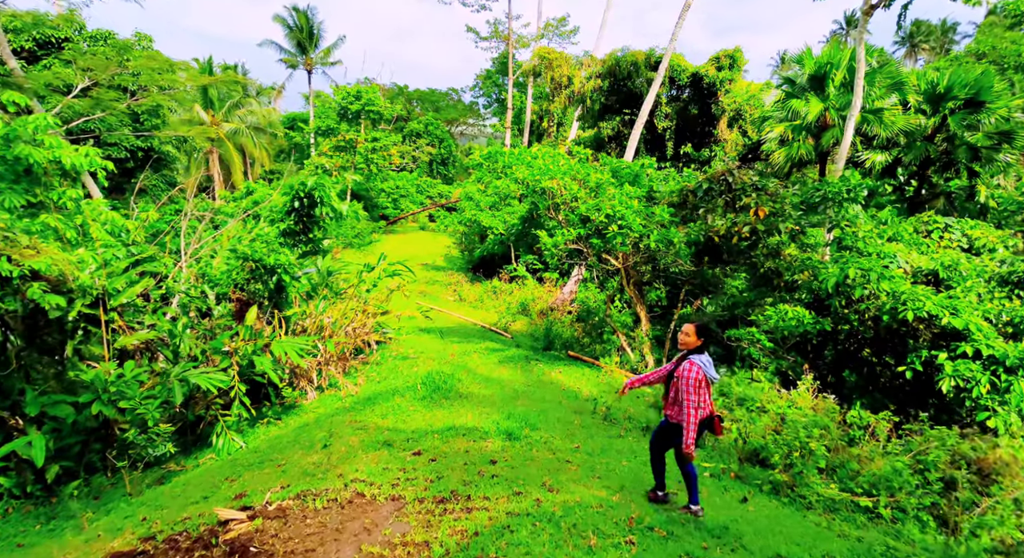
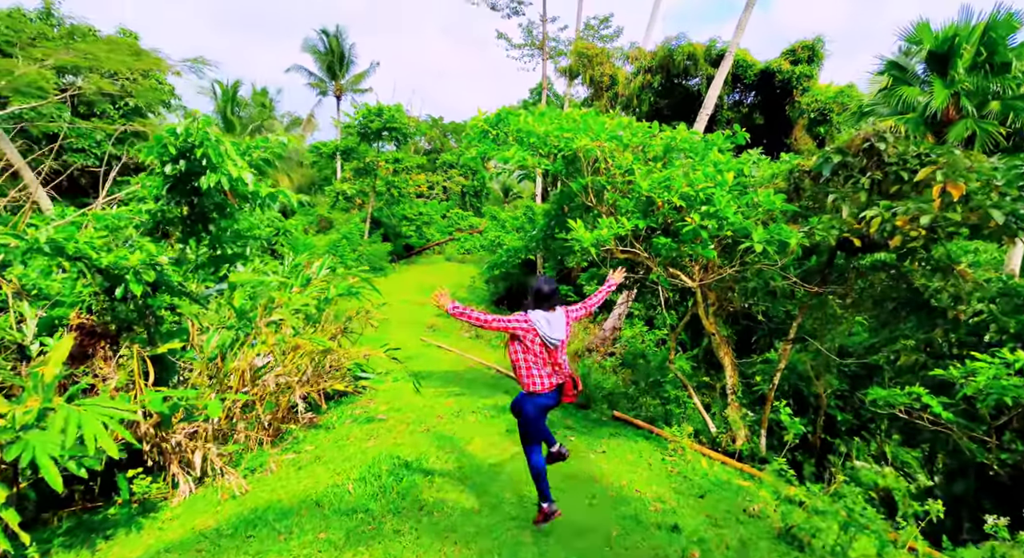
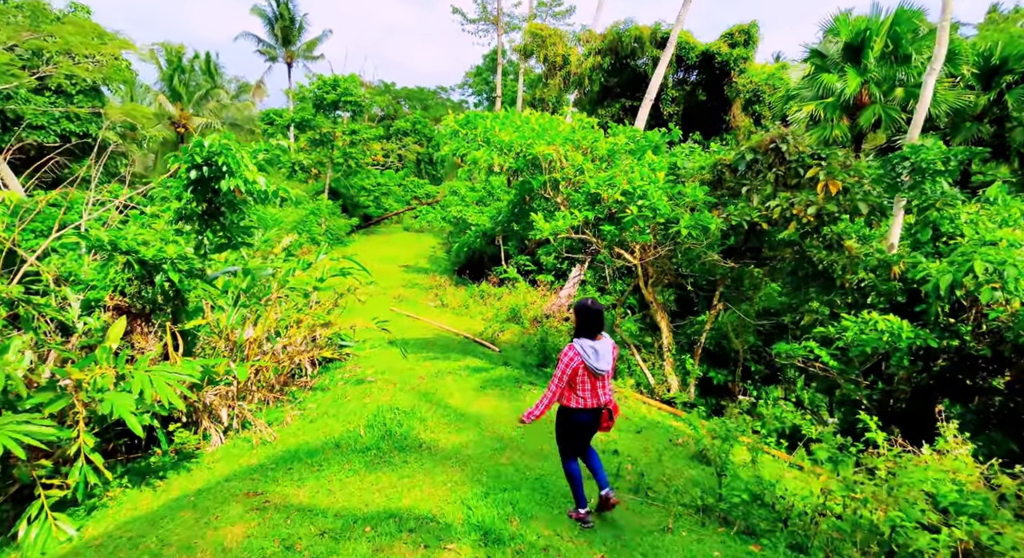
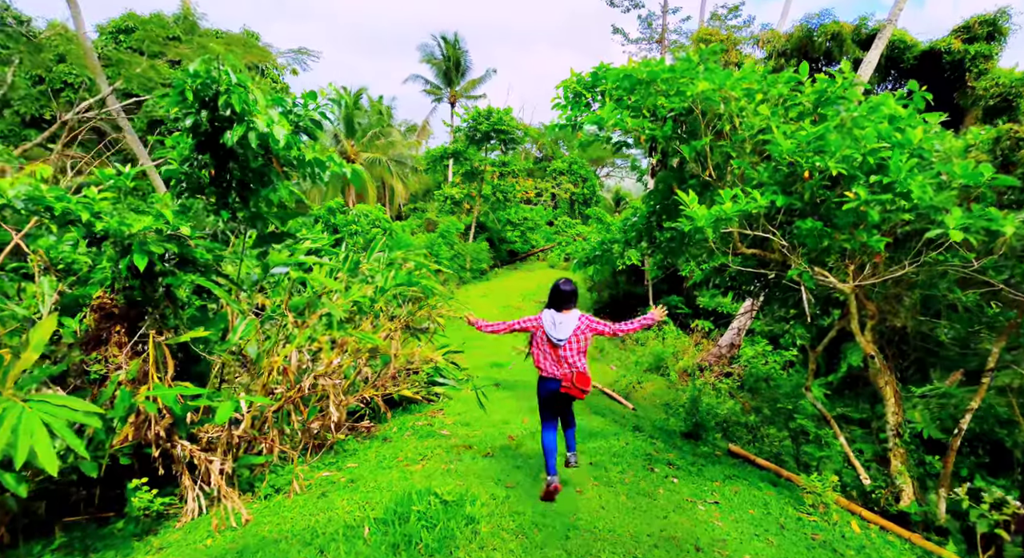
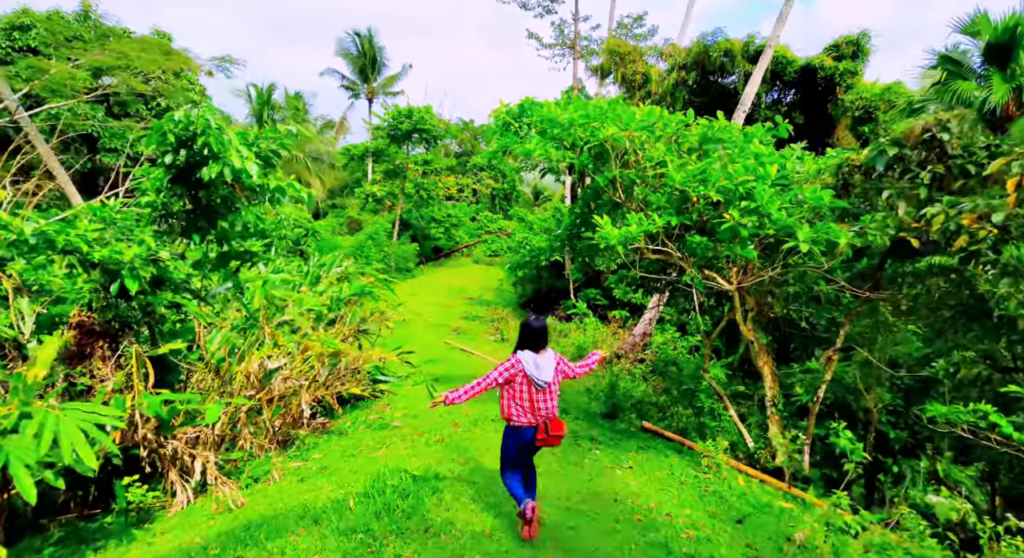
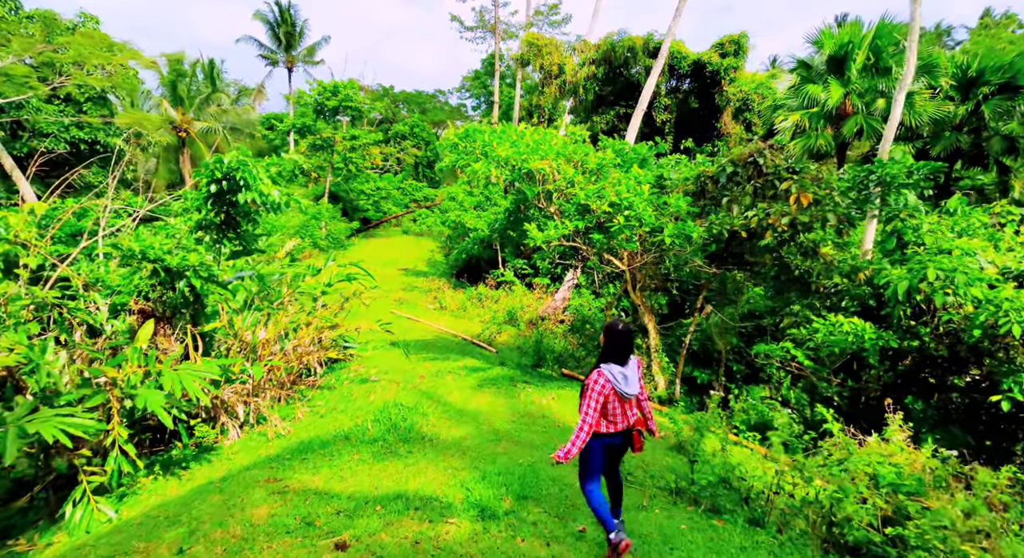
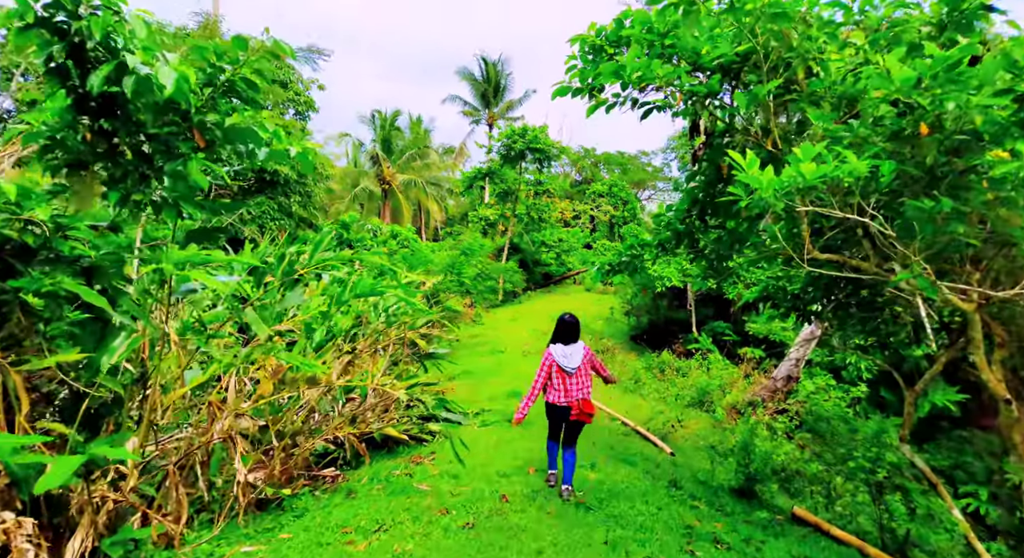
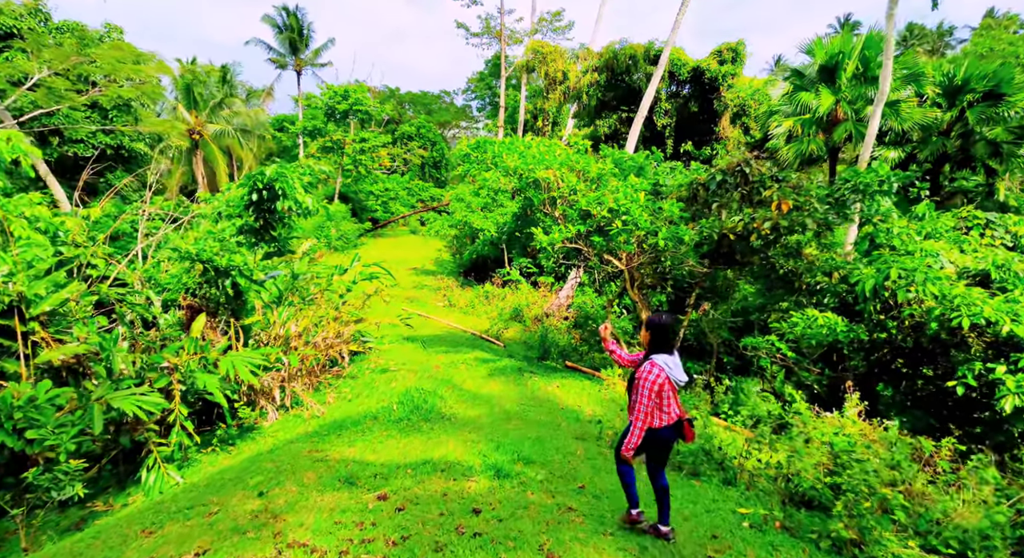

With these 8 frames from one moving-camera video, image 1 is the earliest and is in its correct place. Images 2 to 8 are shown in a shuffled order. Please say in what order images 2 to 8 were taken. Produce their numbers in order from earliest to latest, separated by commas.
8, 6, 3, 2, 5, 4, 7
